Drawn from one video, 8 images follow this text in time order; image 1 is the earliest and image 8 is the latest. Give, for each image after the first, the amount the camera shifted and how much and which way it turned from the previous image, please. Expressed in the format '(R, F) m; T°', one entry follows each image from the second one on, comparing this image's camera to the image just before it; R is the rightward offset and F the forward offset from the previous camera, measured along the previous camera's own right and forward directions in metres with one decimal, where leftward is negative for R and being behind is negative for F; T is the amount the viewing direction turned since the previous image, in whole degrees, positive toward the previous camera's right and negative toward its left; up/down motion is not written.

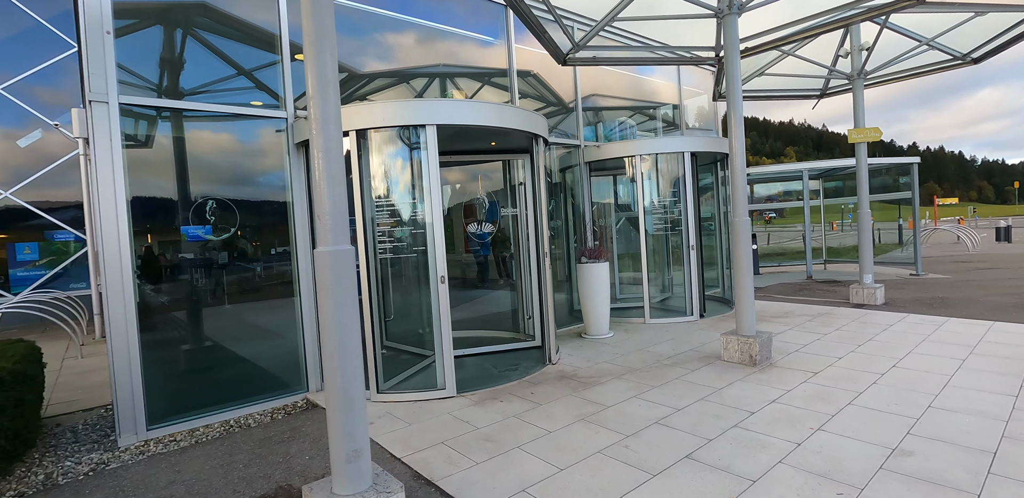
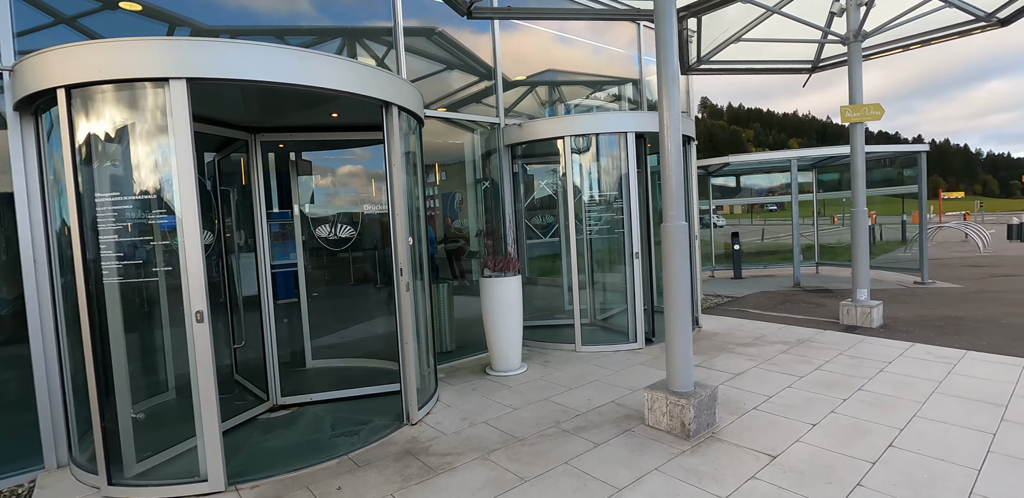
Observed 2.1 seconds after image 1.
(+1.3, +1.7) m; 0°
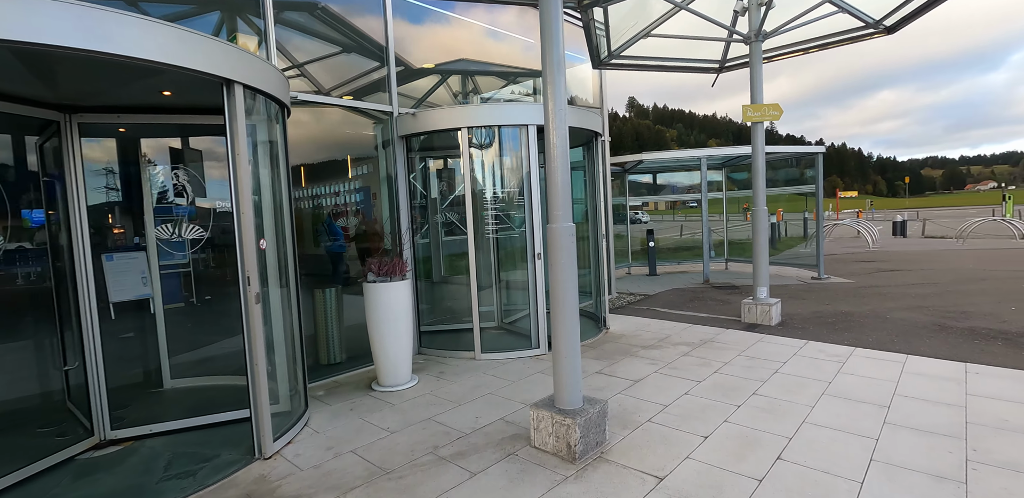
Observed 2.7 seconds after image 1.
(+0.4, +0.4) m; +7°
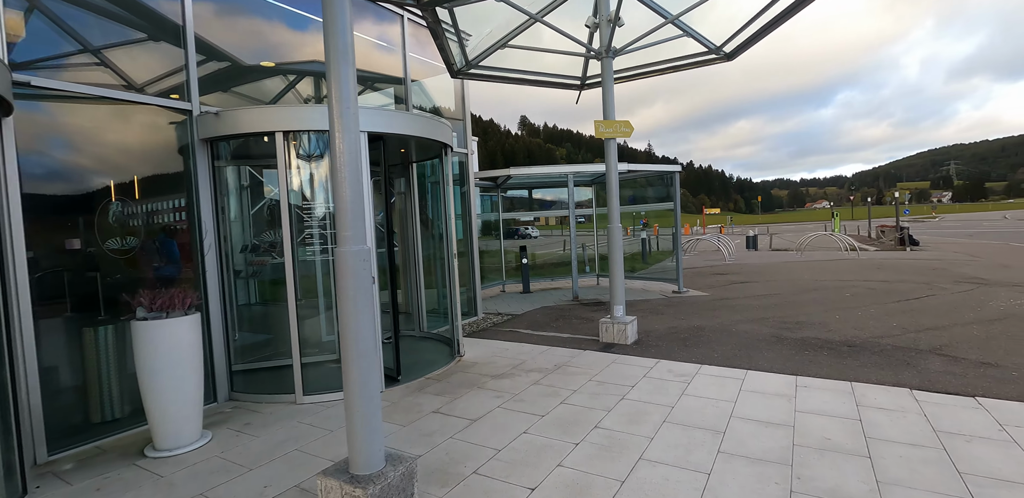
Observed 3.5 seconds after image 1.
(+0.6, +0.5) m; +12°
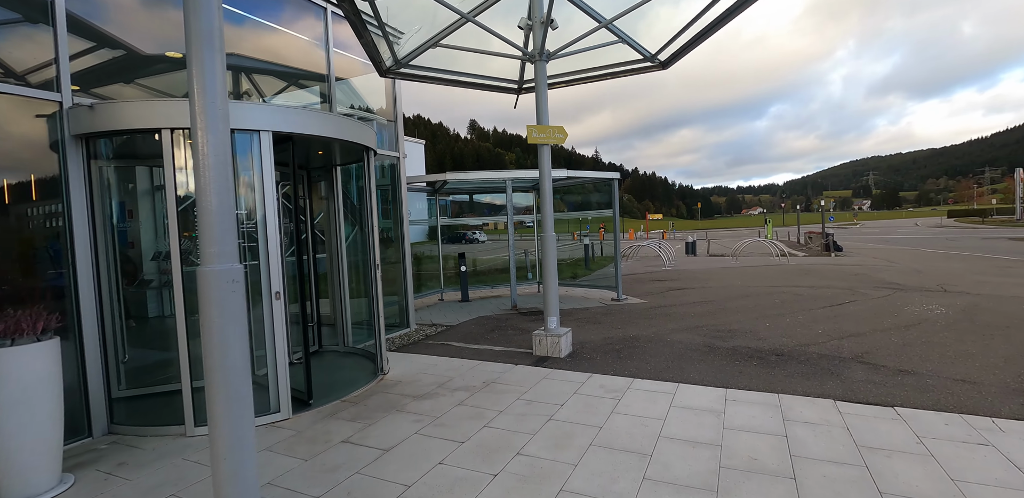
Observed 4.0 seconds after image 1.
(+0.3, +0.3) m; +6°
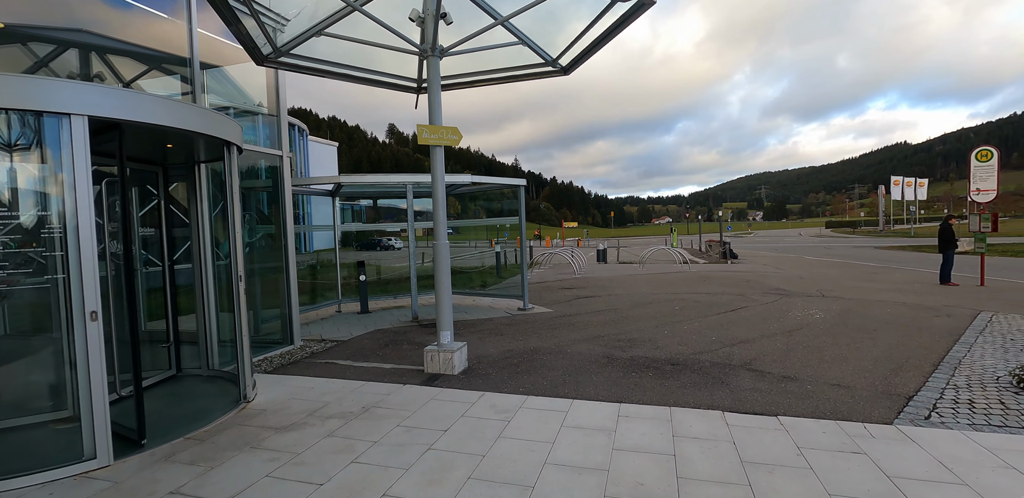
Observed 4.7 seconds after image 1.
(+0.3, +0.4) m; +9°
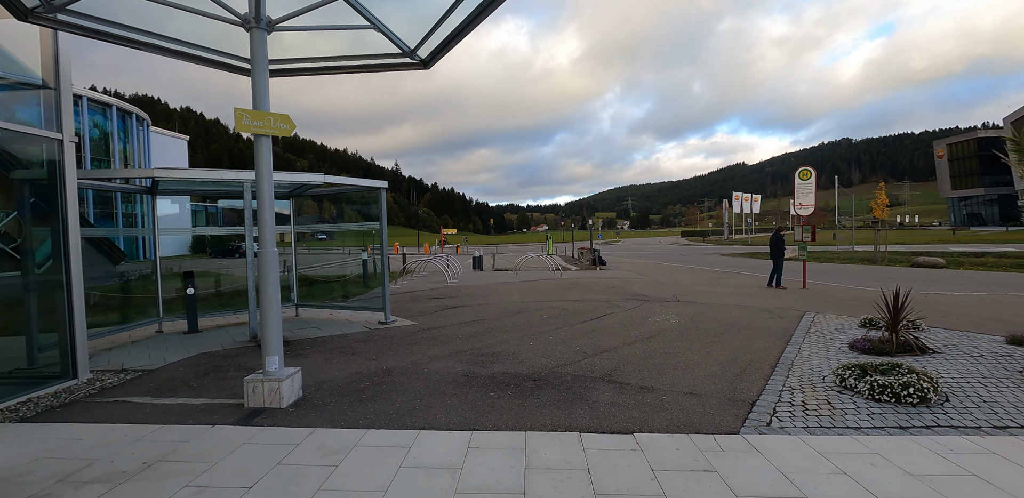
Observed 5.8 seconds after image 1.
(+0.4, +0.5) m; +13°
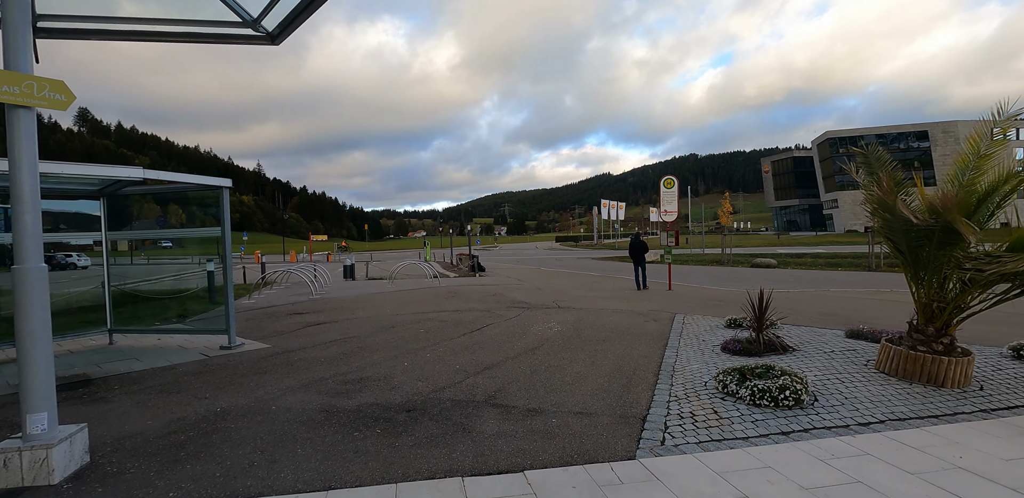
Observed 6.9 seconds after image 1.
(+0.1, +0.6) m; +14°
